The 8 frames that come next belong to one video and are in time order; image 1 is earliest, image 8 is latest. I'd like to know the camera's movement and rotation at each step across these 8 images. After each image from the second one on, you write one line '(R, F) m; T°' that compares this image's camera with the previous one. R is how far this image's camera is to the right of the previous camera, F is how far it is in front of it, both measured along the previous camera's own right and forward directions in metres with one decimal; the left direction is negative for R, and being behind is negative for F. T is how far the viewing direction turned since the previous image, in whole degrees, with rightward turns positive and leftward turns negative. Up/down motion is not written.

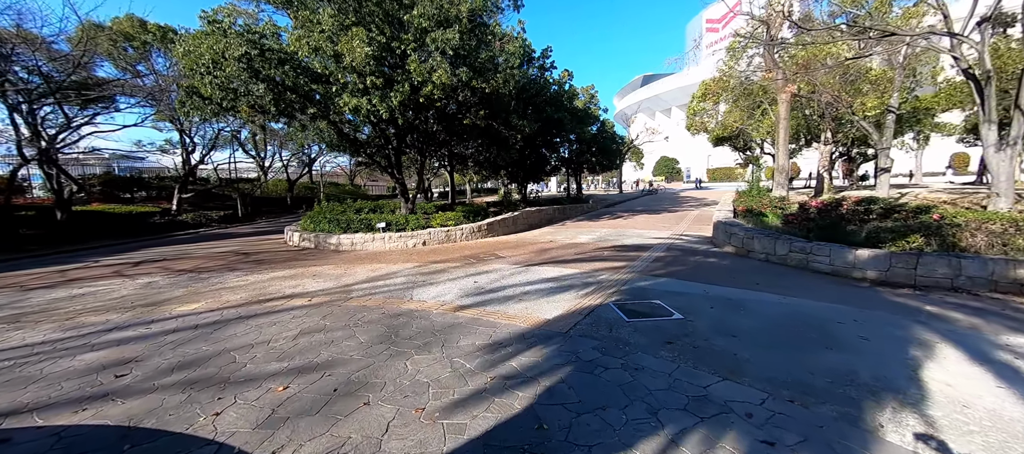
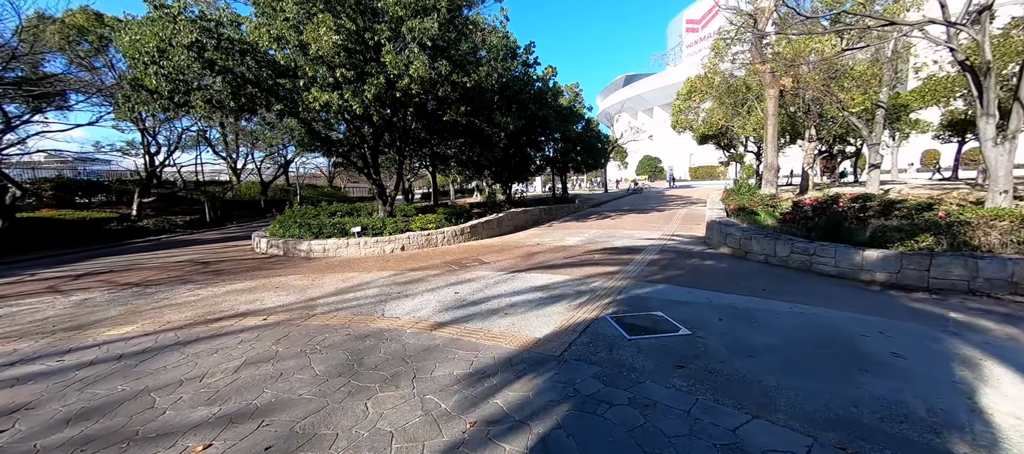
(0.0, +0.6) m; +2°
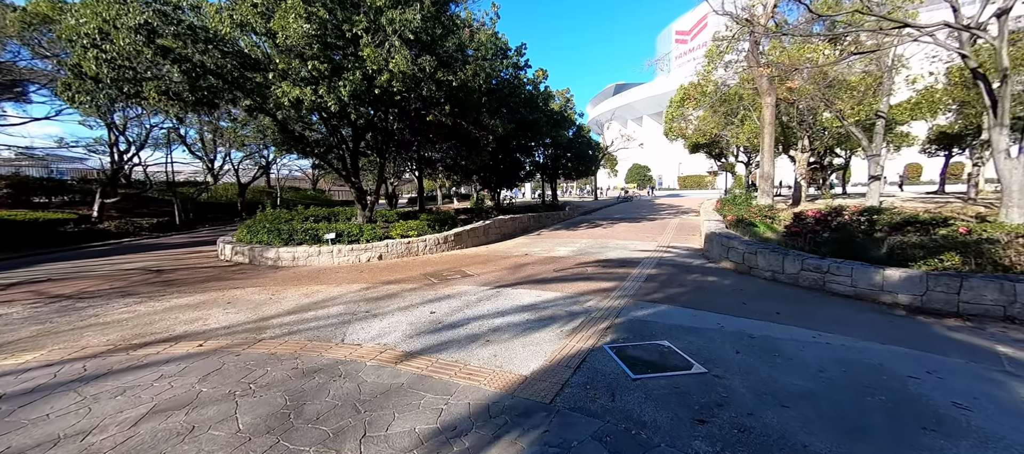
(+0.1, +0.6) m; +2°
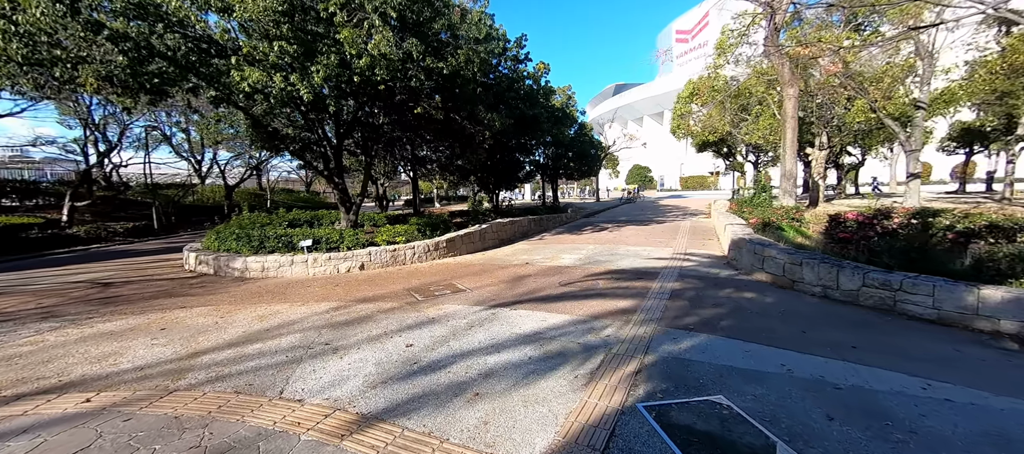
(0.0, +1.0) m; 0°
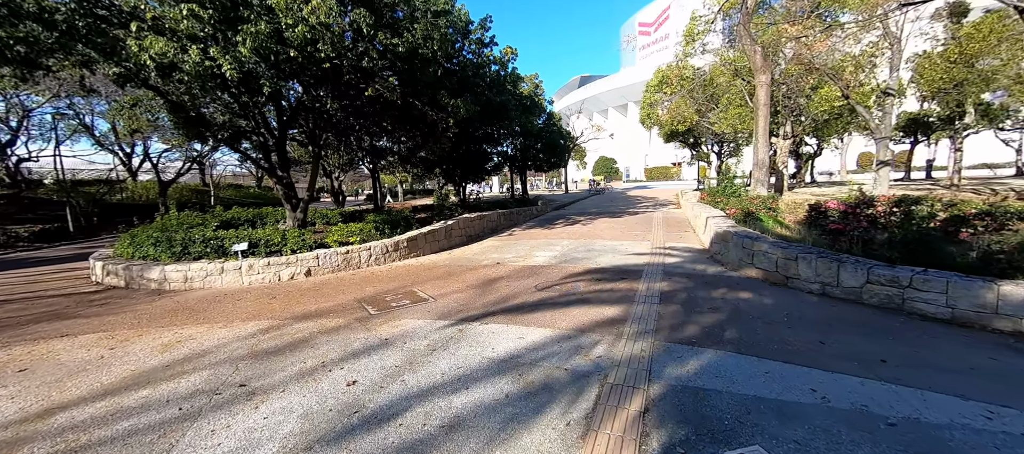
(0.0, +0.8) m; +5°
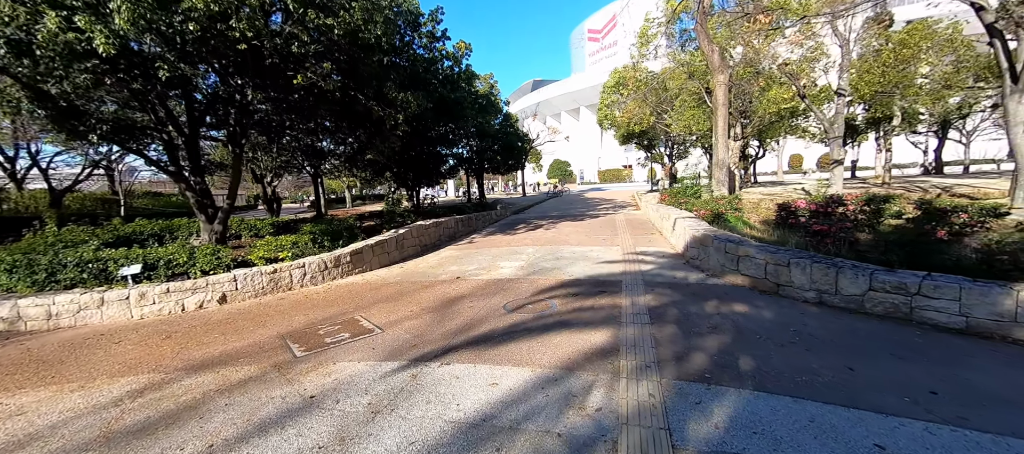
(-0.1, +0.8) m; +7°
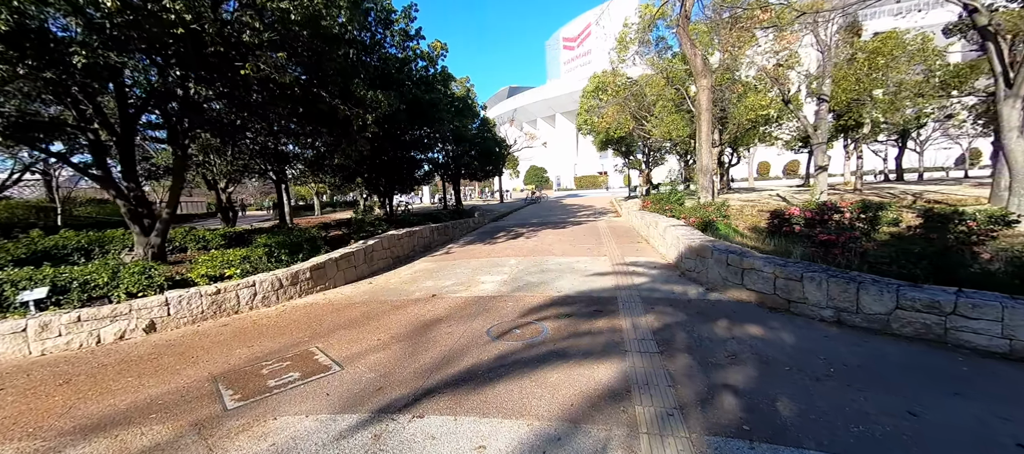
(-0.1, +0.6) m; +4°
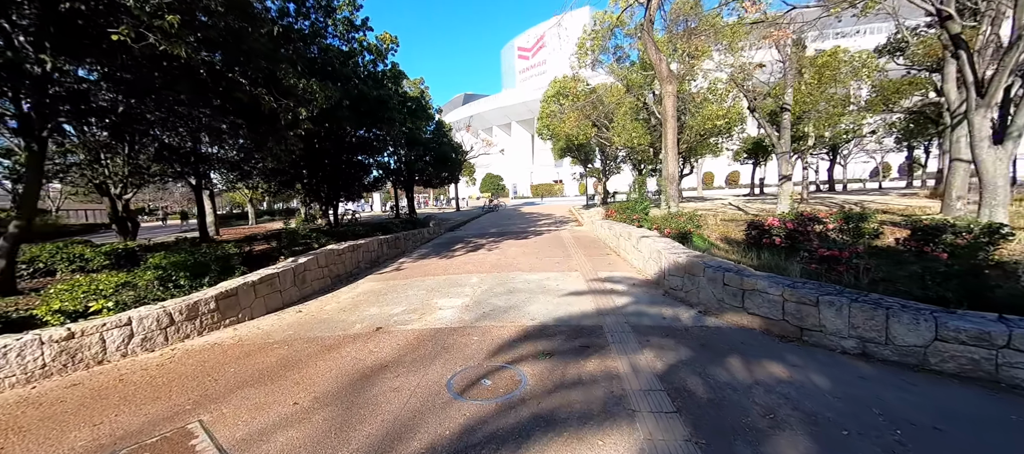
(-0.1, +0.9) m; +7°
